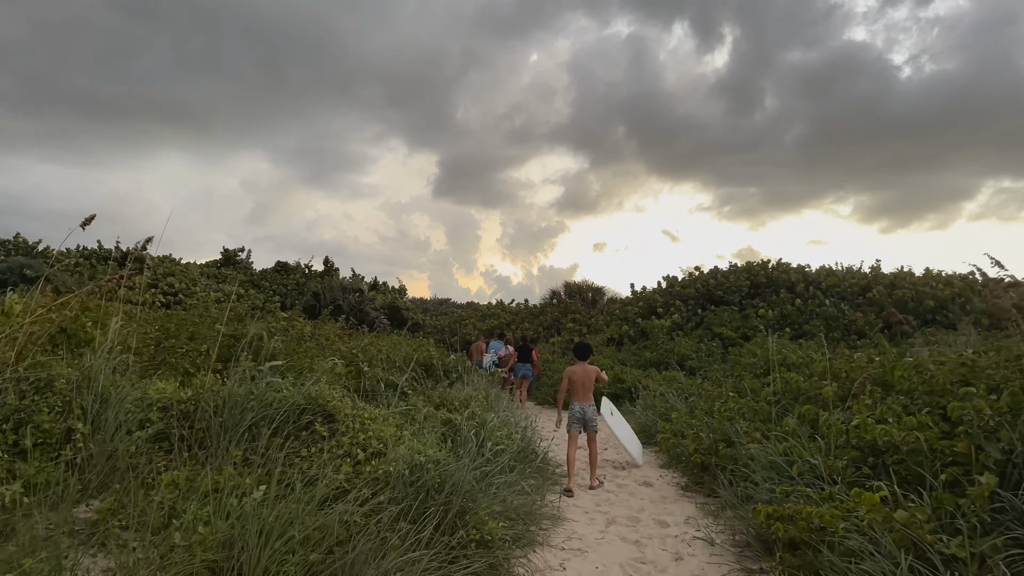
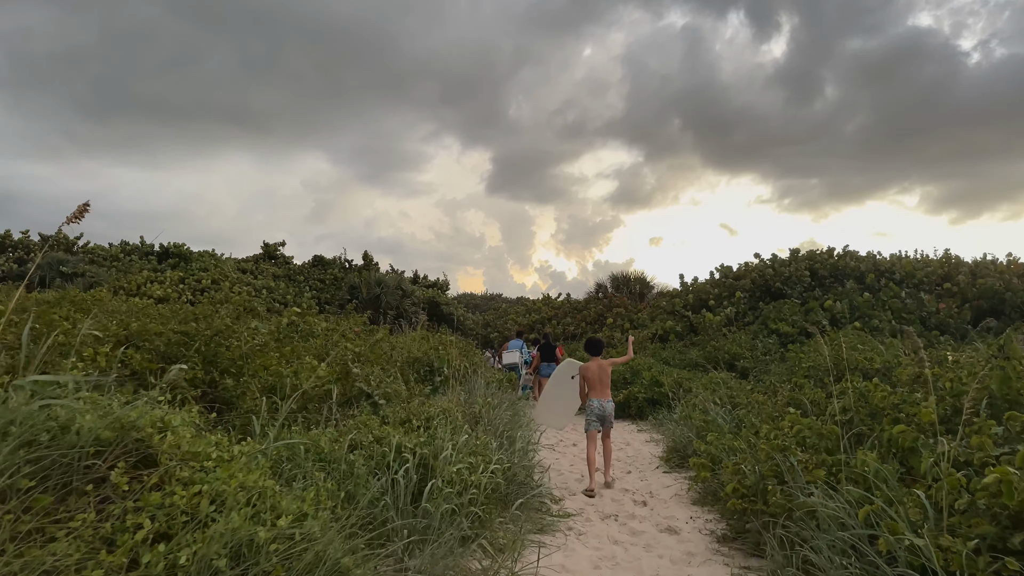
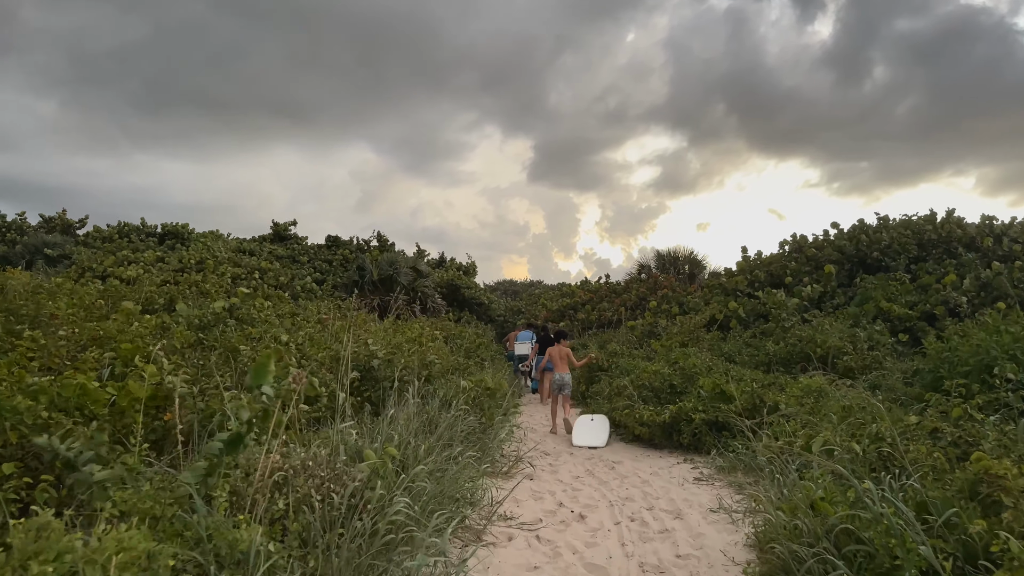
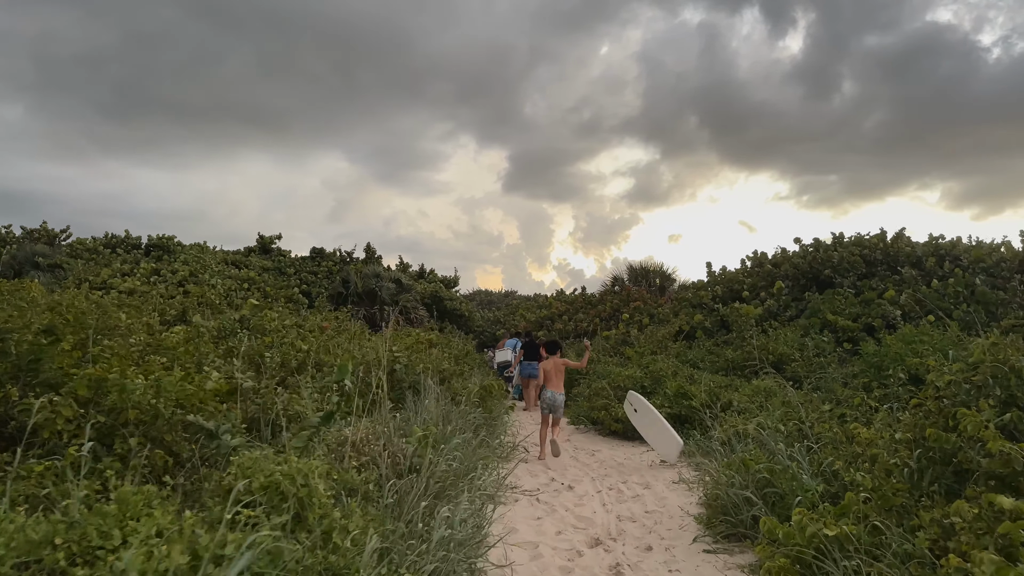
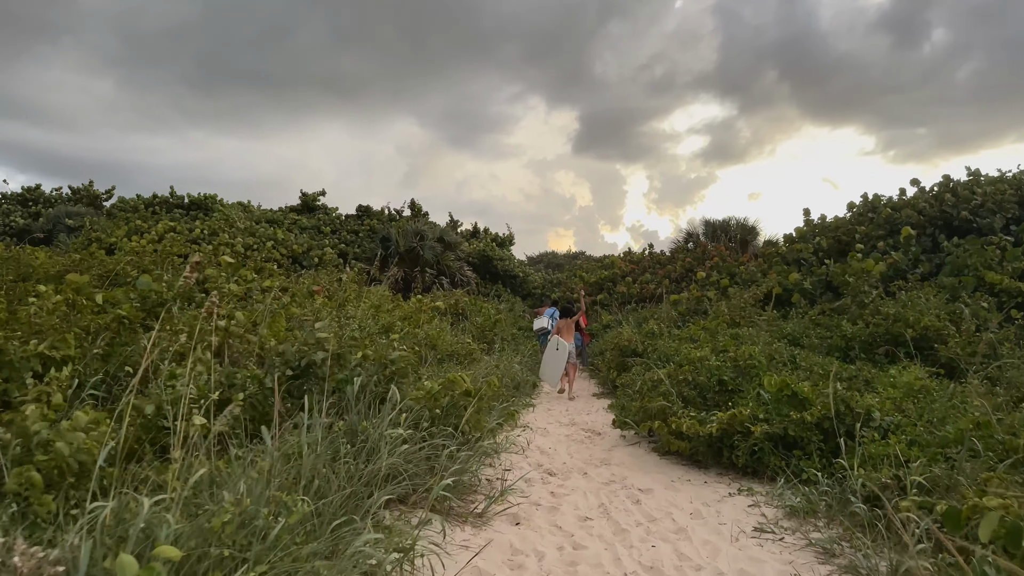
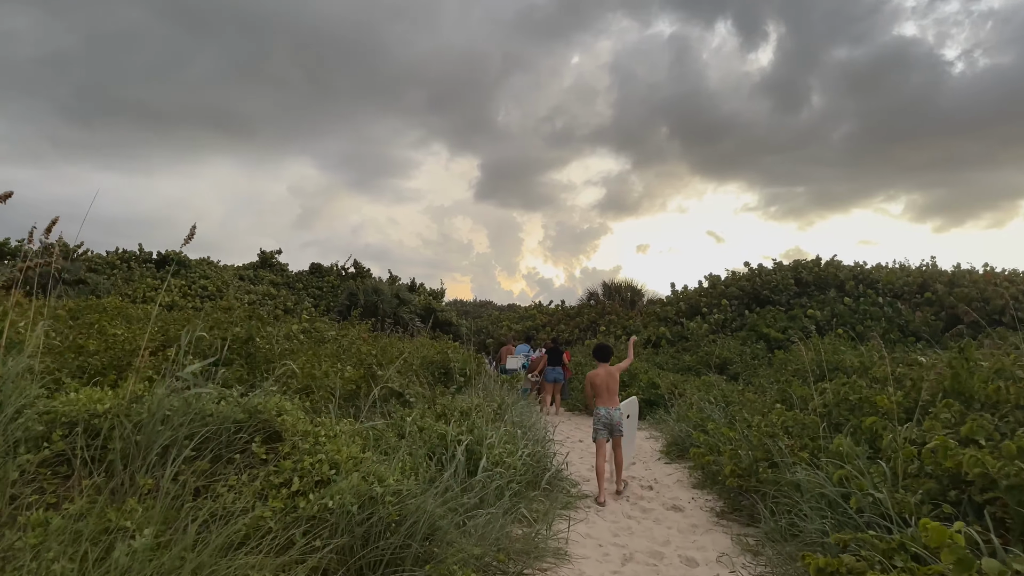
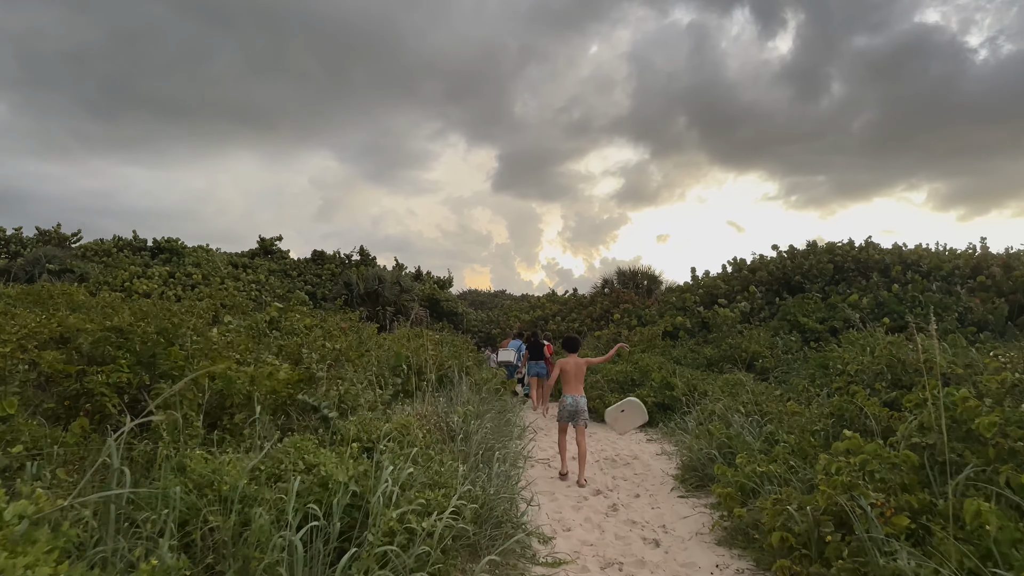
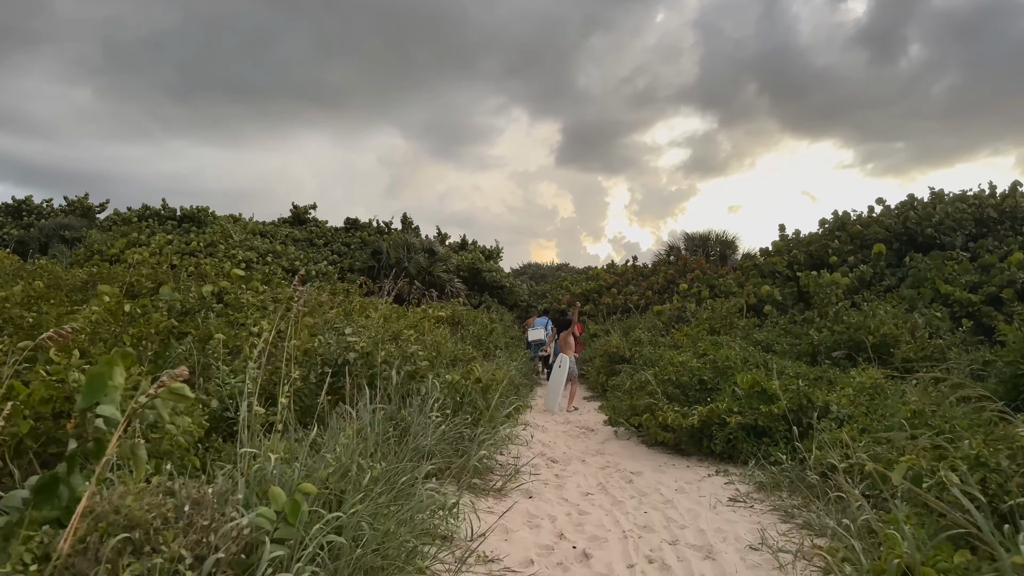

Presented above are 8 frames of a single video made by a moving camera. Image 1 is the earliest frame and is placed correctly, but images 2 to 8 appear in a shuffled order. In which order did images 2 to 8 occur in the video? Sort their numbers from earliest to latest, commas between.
6, 2, 7, 4, 3, 8, 5
